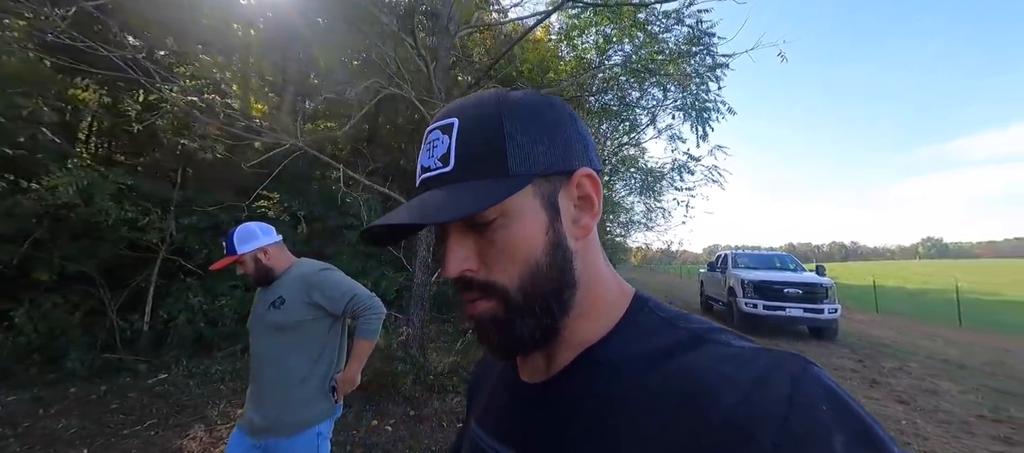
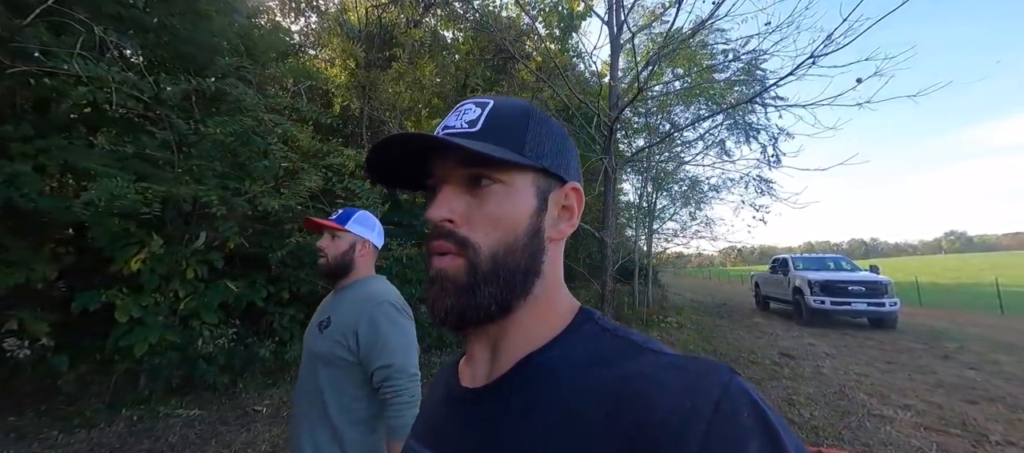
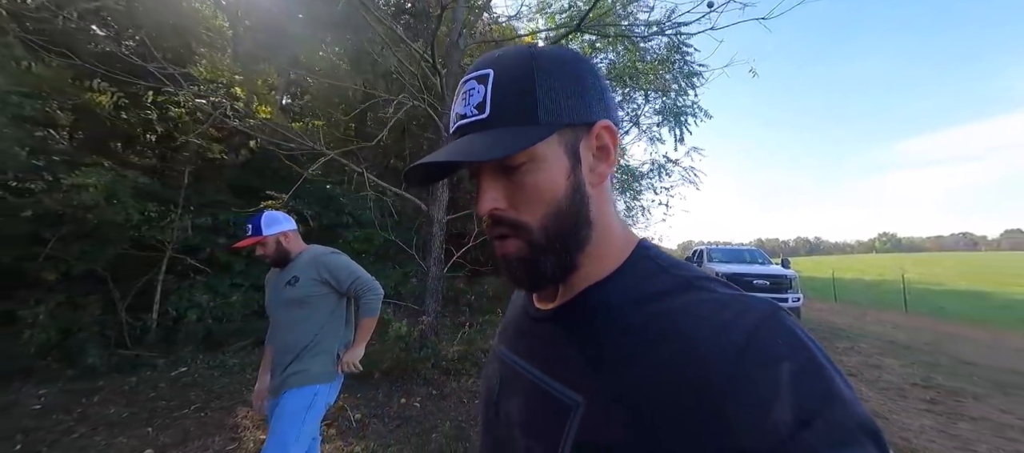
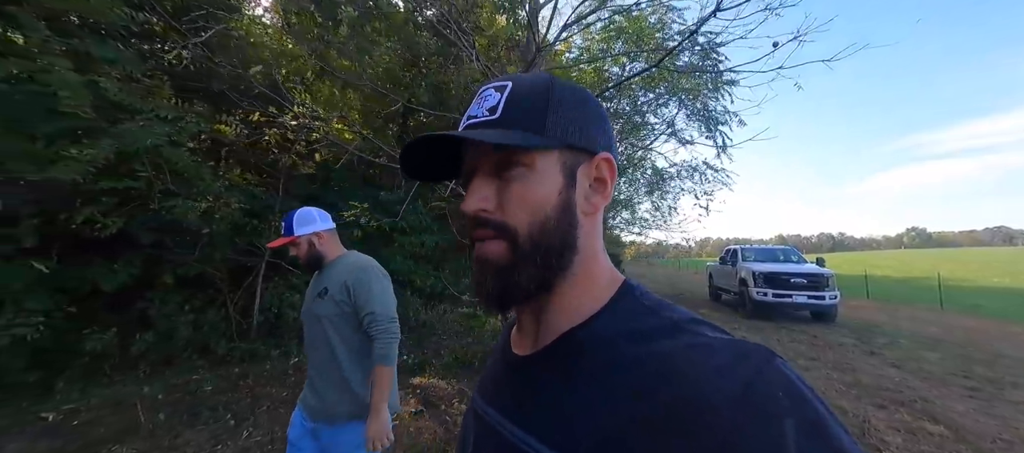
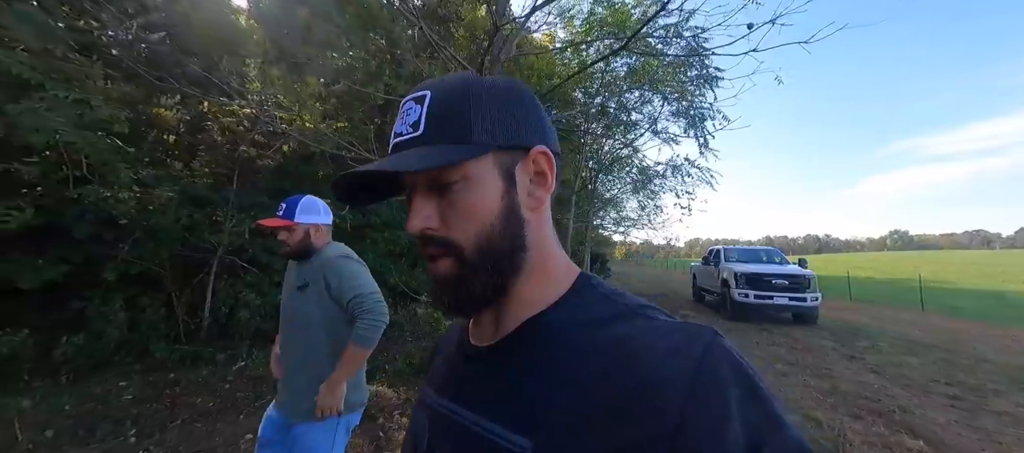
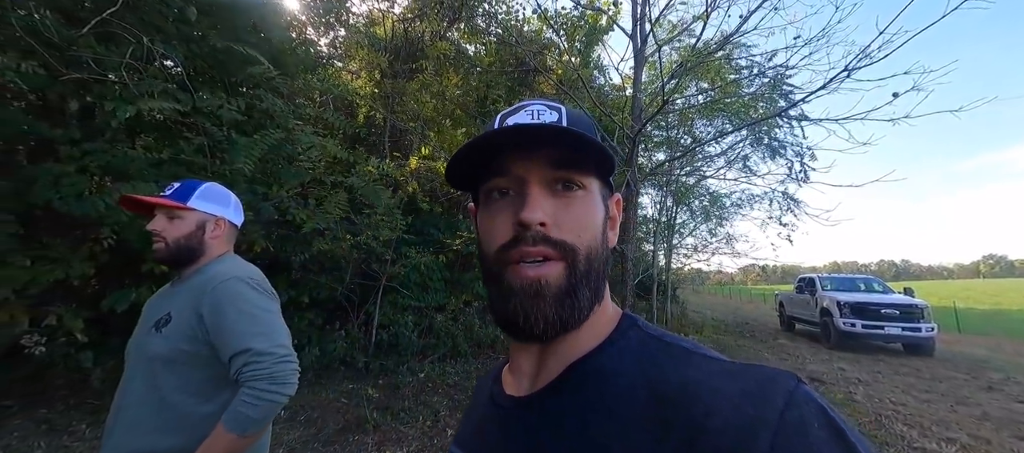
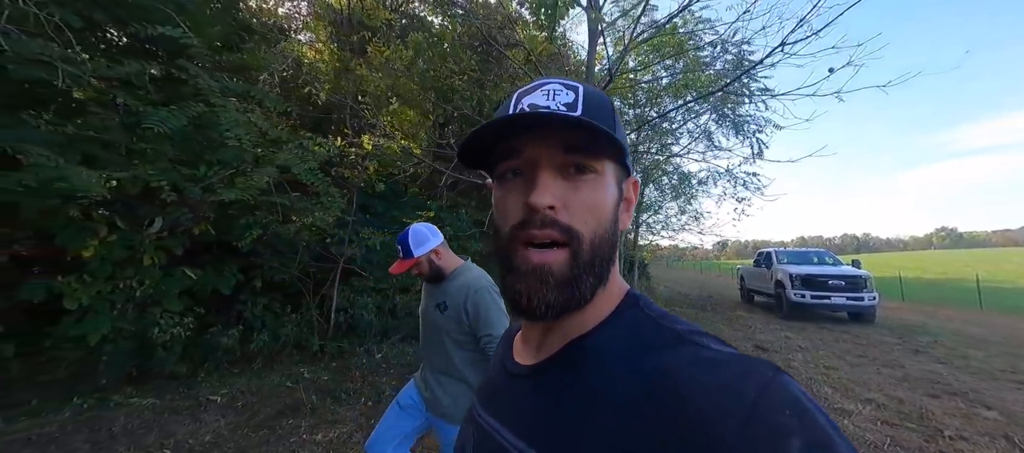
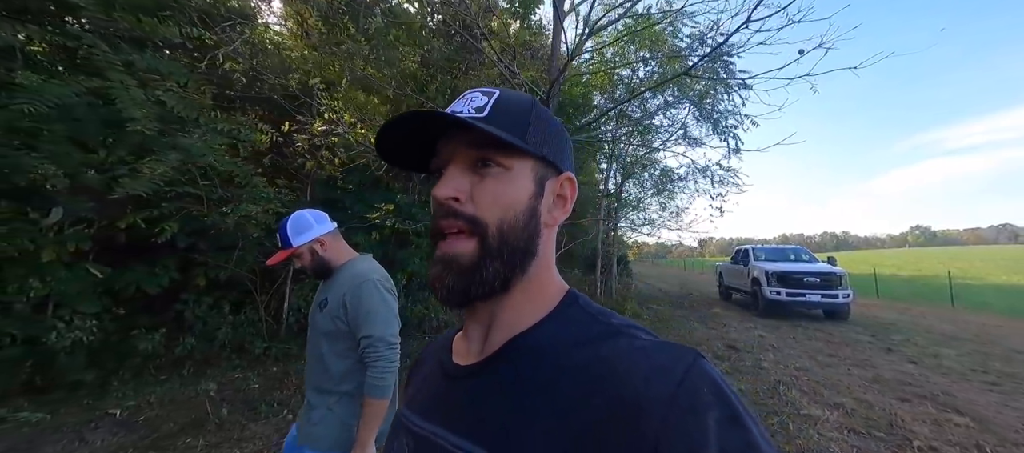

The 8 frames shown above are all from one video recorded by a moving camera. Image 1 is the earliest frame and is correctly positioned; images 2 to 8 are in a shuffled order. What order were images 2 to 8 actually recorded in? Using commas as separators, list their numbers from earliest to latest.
3, 5, 4, 8, 7, 2, 6
